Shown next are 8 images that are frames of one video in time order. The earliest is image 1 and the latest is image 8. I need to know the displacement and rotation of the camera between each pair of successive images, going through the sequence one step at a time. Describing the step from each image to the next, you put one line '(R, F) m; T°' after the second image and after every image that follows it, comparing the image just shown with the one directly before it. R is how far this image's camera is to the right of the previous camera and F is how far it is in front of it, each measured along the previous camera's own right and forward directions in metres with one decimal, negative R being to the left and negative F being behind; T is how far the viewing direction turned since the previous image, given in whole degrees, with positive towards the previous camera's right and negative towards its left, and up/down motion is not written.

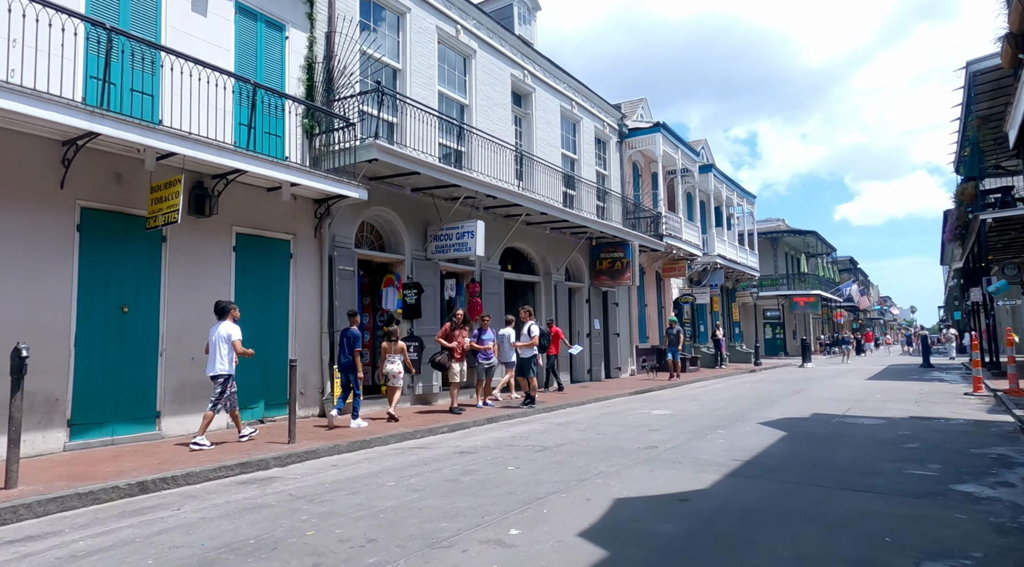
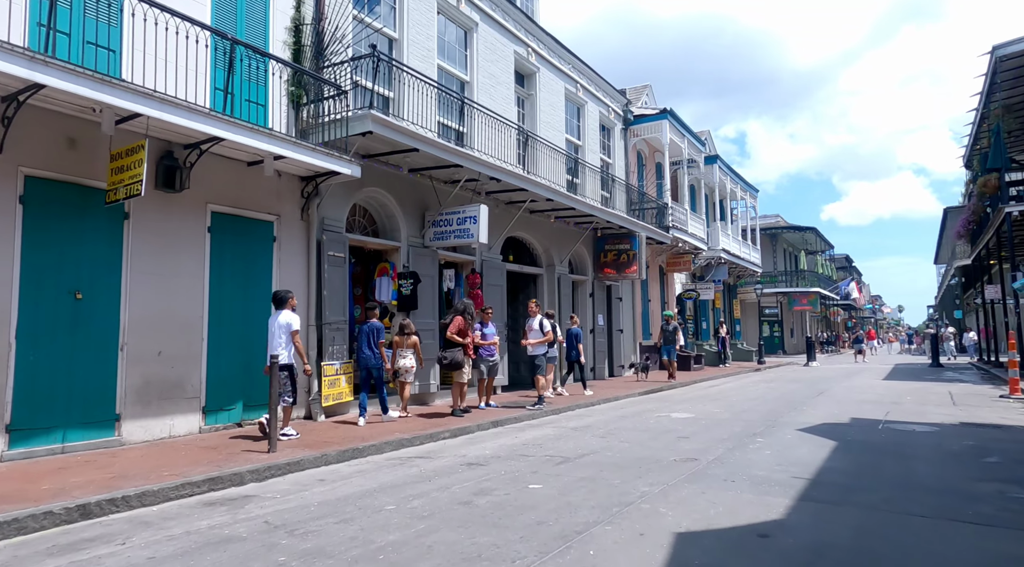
(-0.3, +1.1) m; +1°
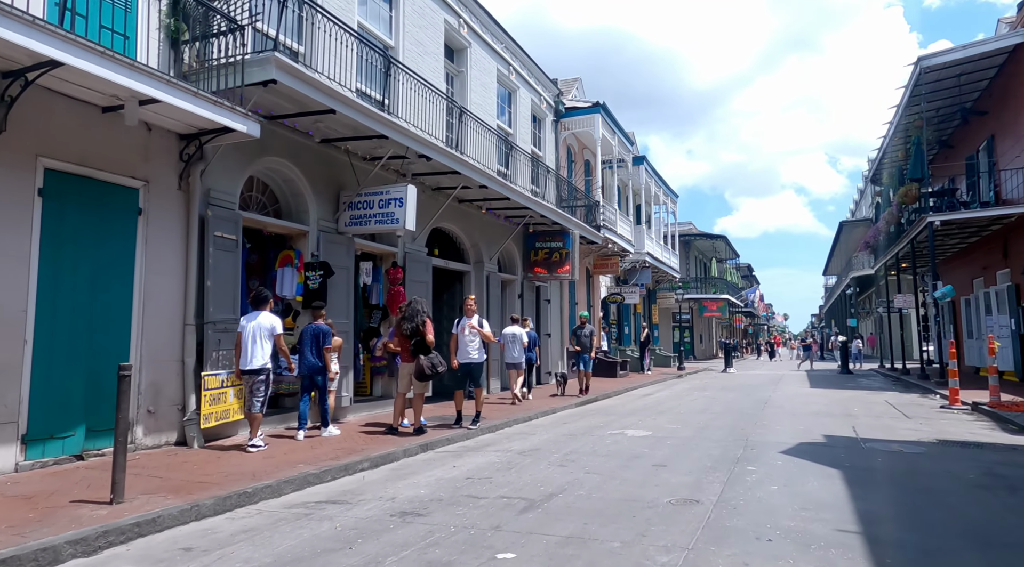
(-0.3, +1.8) m; +8°
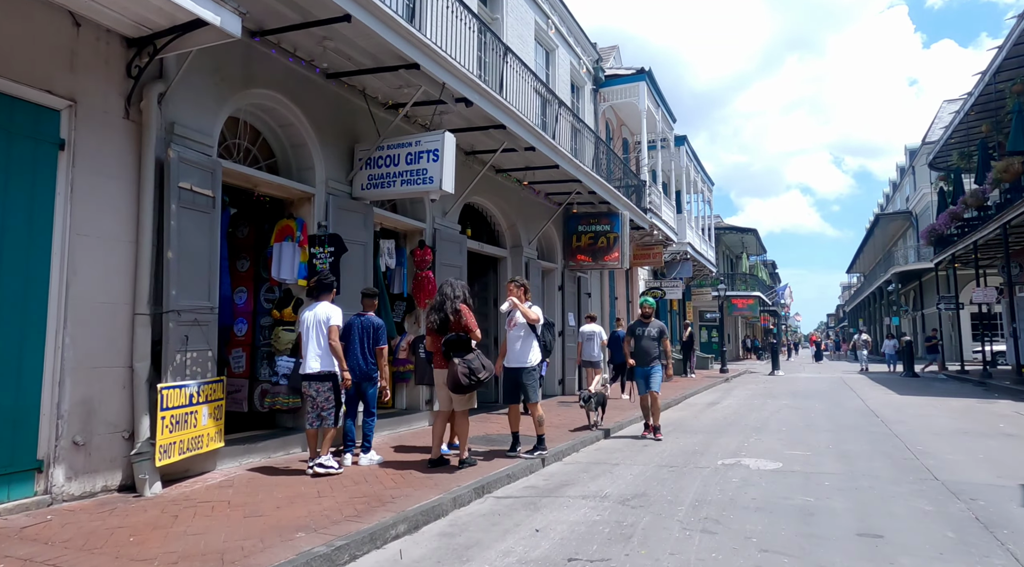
(-0.7, +2.6) m; -1°
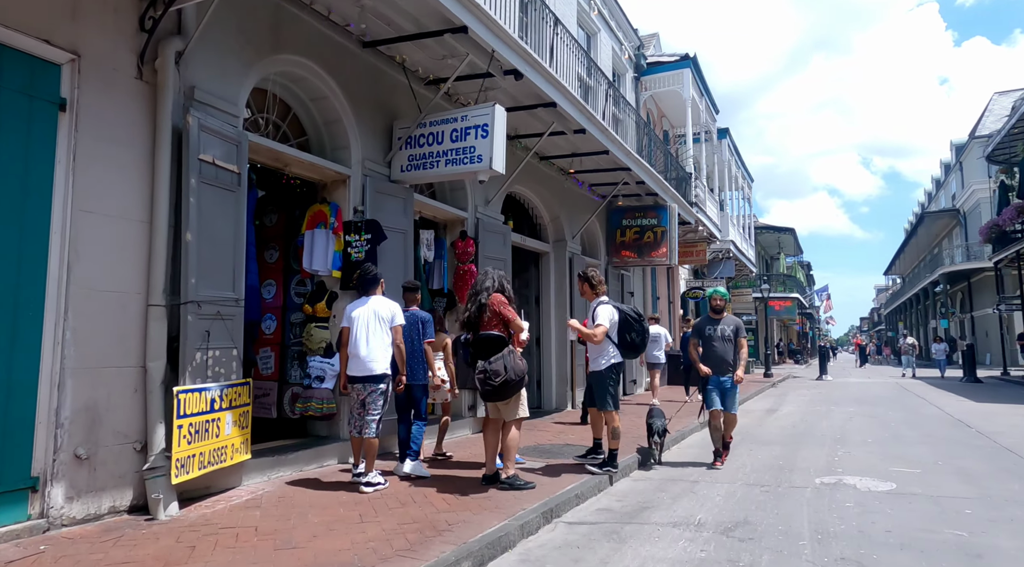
(-0.4, +0.9) m; -2°
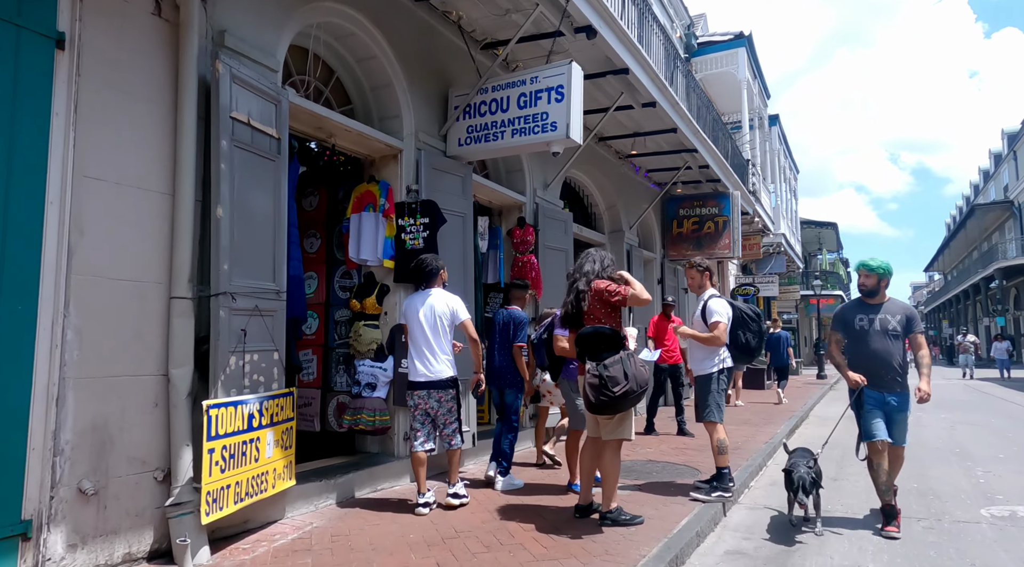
(-0.5, +1.1) m; -2°
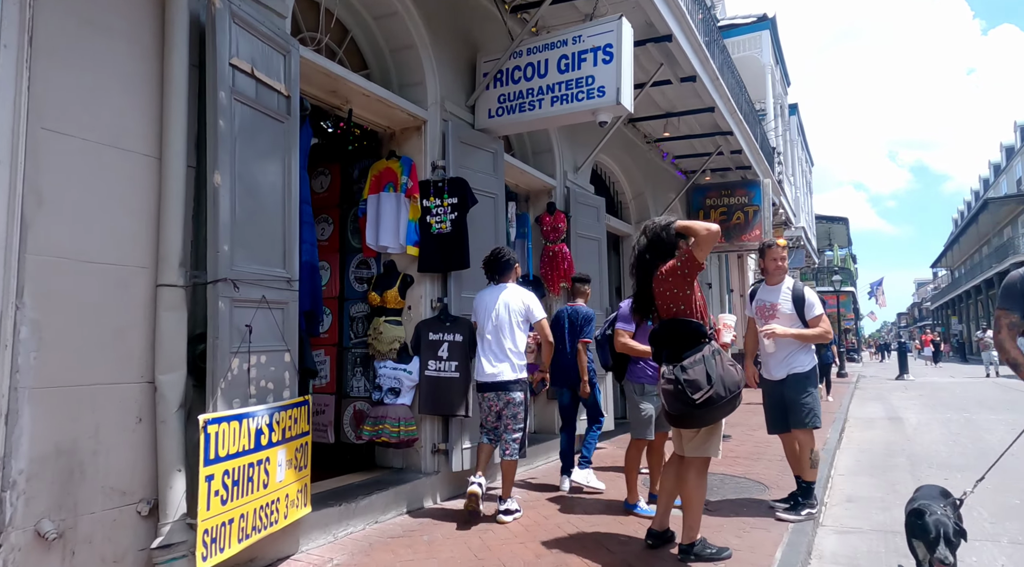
(-0.3, +0.8) m; 0°
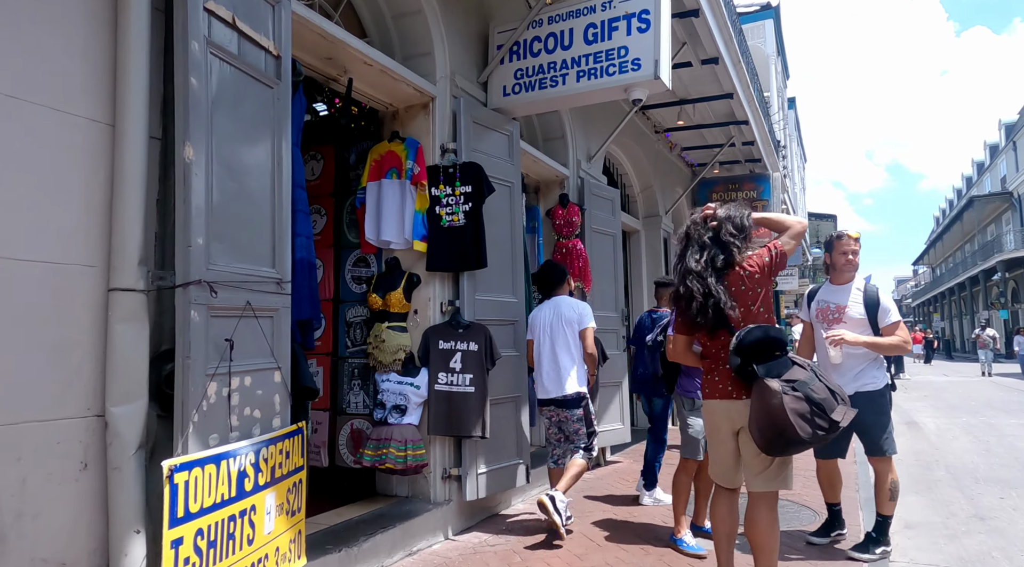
(-0.3, +0.7) m; +1°
